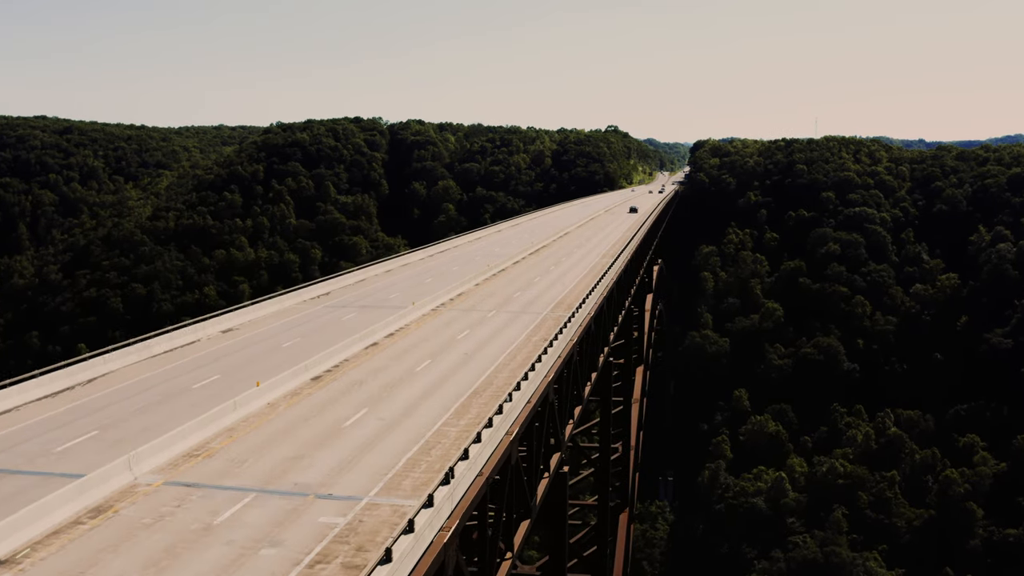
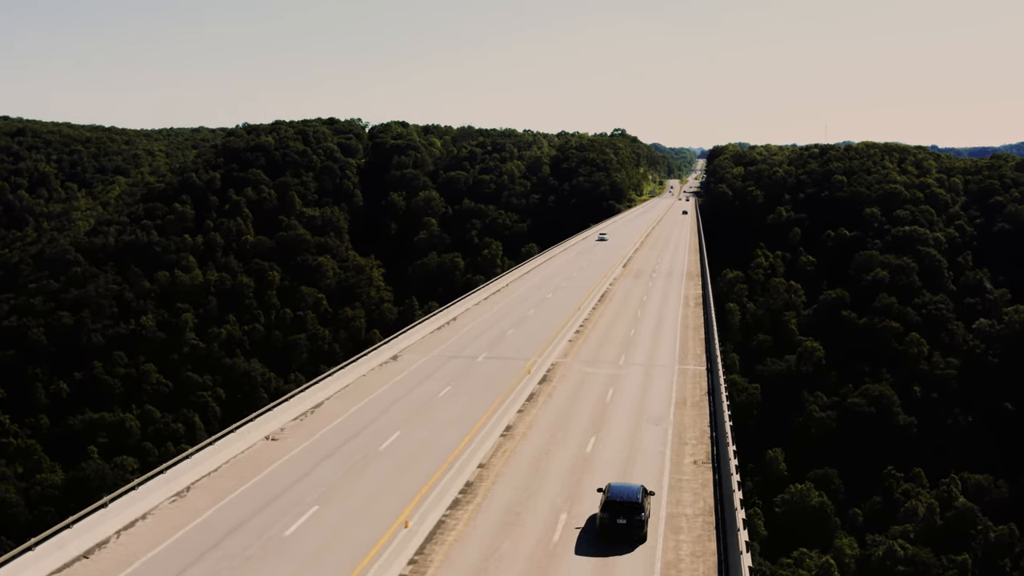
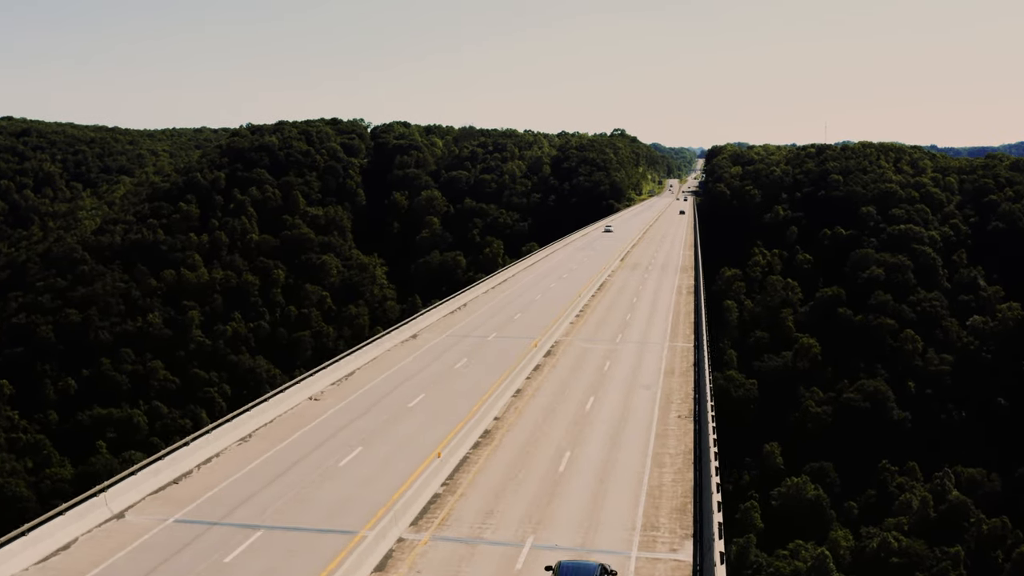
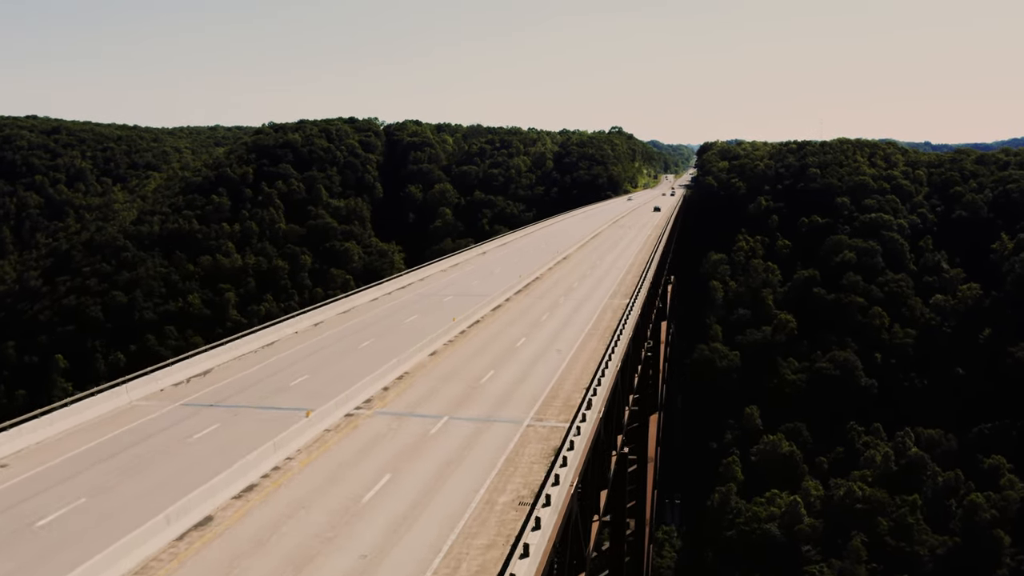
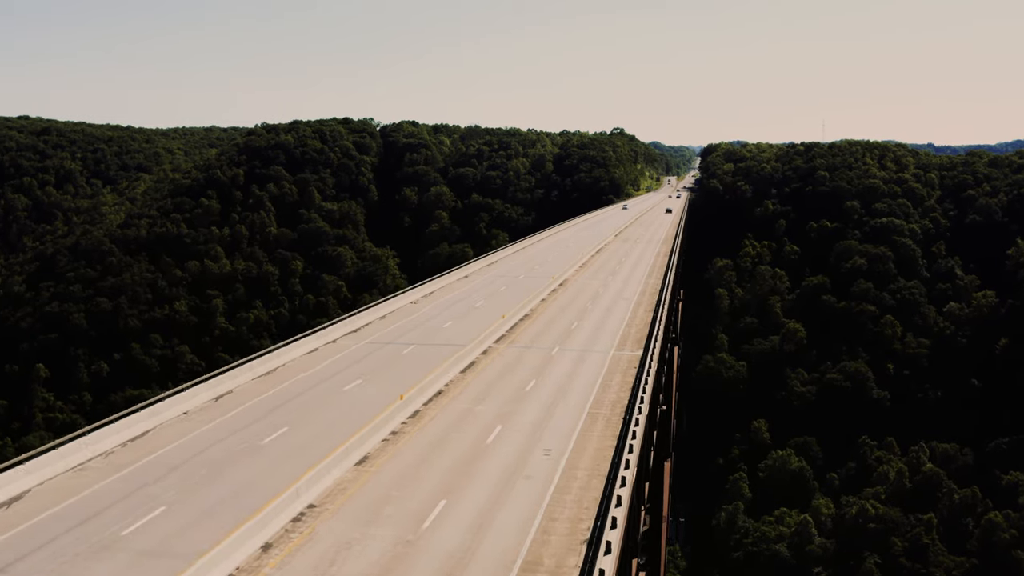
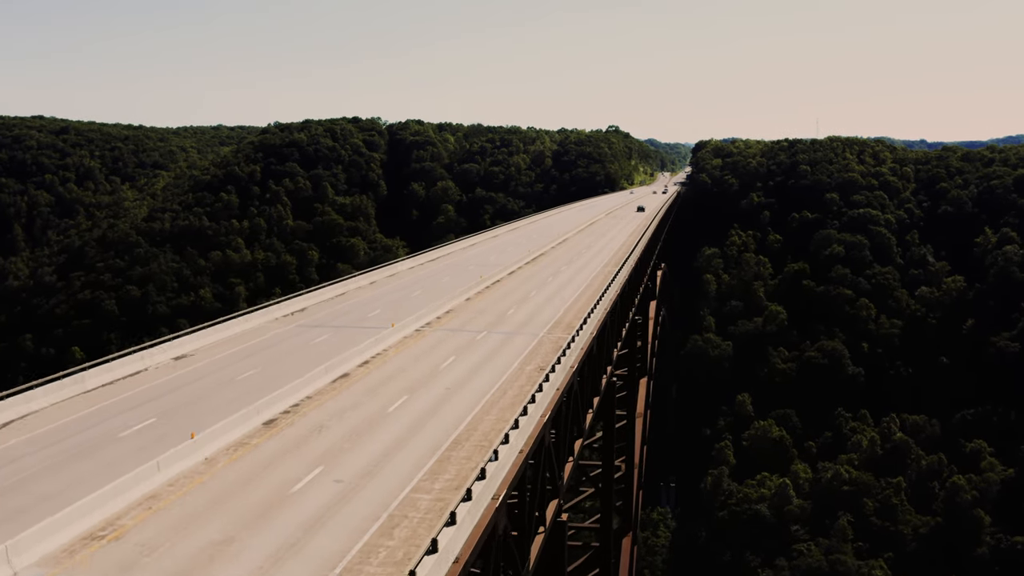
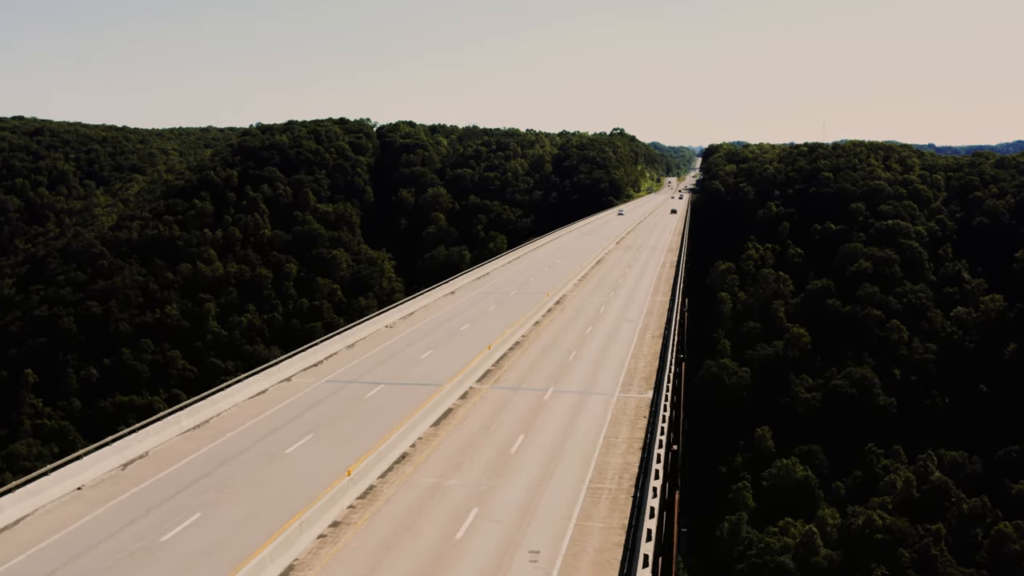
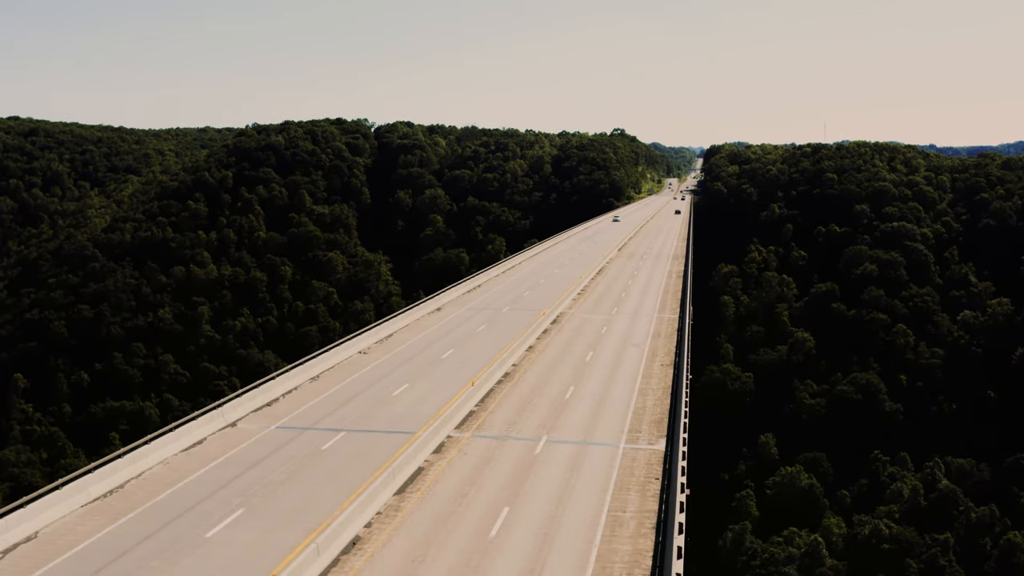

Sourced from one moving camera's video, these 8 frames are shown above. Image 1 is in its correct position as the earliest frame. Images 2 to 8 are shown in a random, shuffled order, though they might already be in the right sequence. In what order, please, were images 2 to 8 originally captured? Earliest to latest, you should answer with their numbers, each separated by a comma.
6, 4, 5, 7, 8, 3, 2
